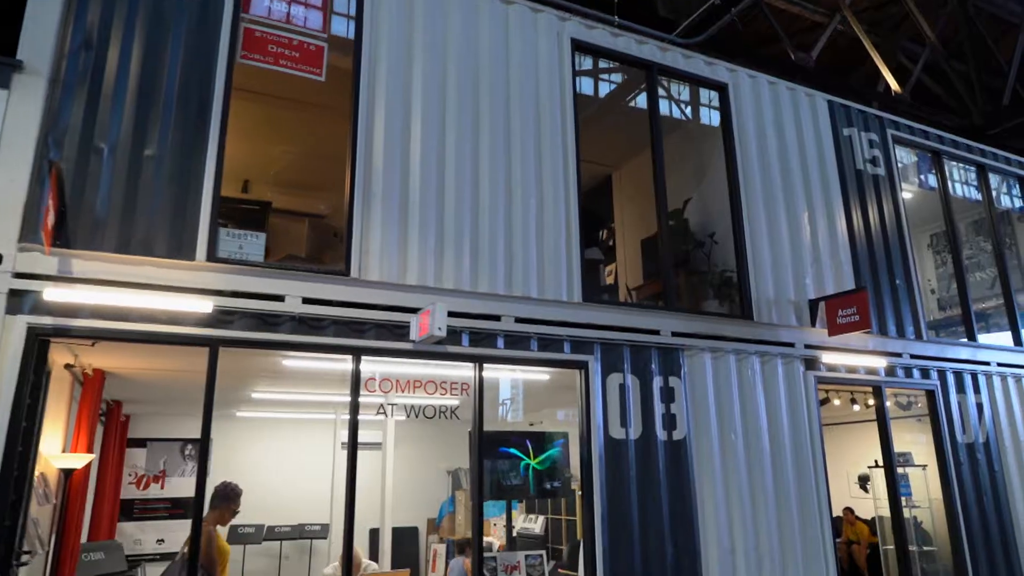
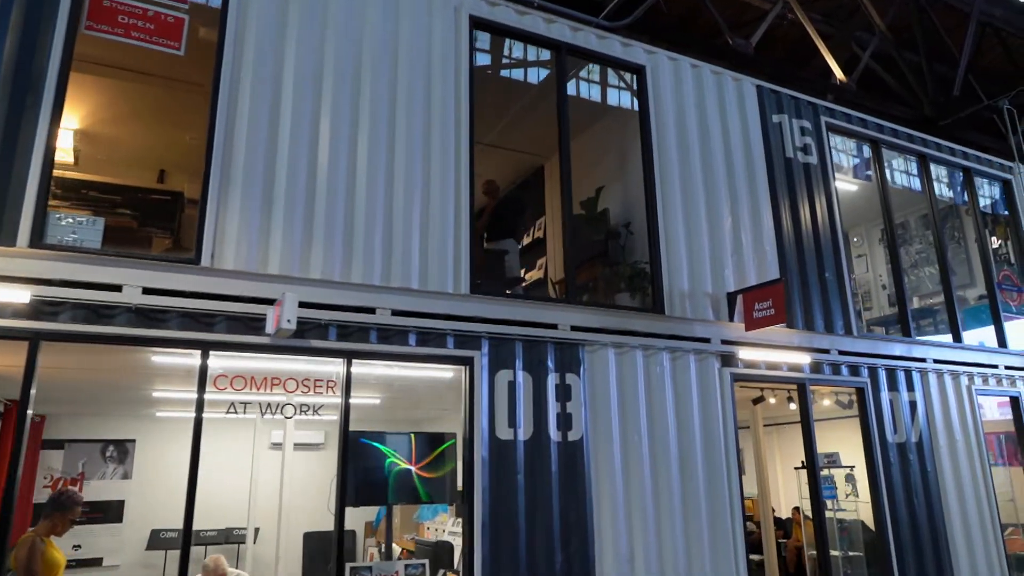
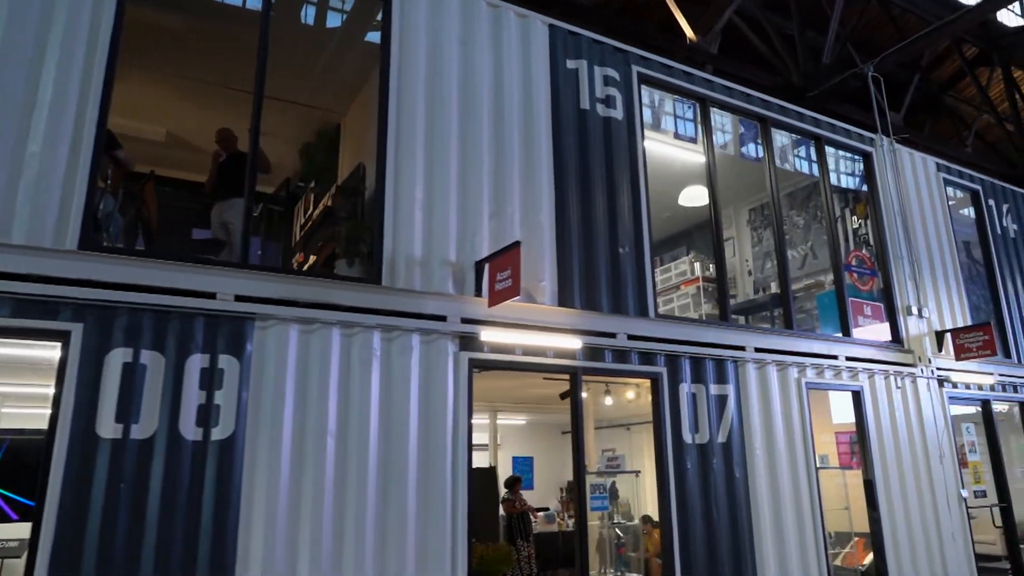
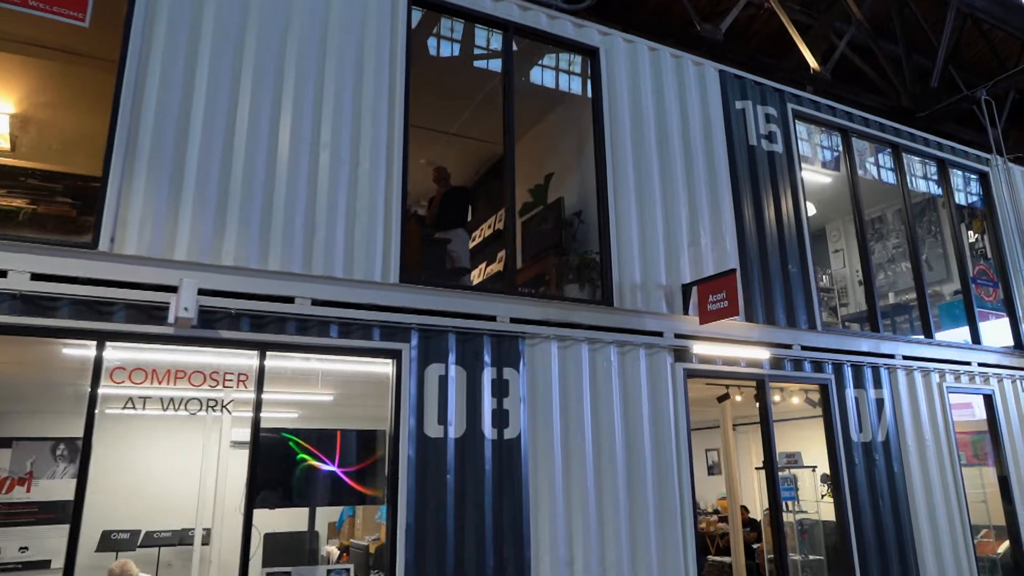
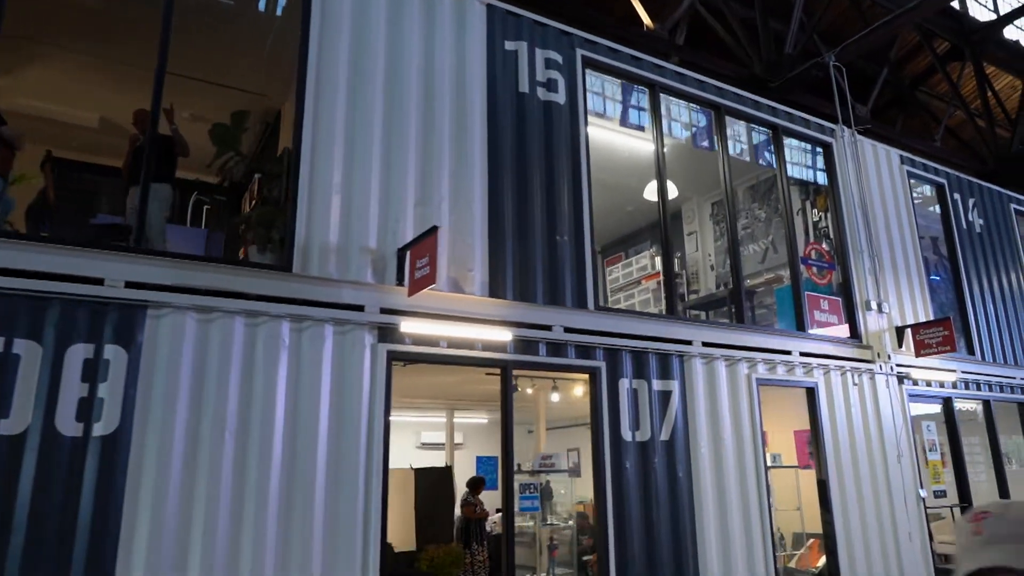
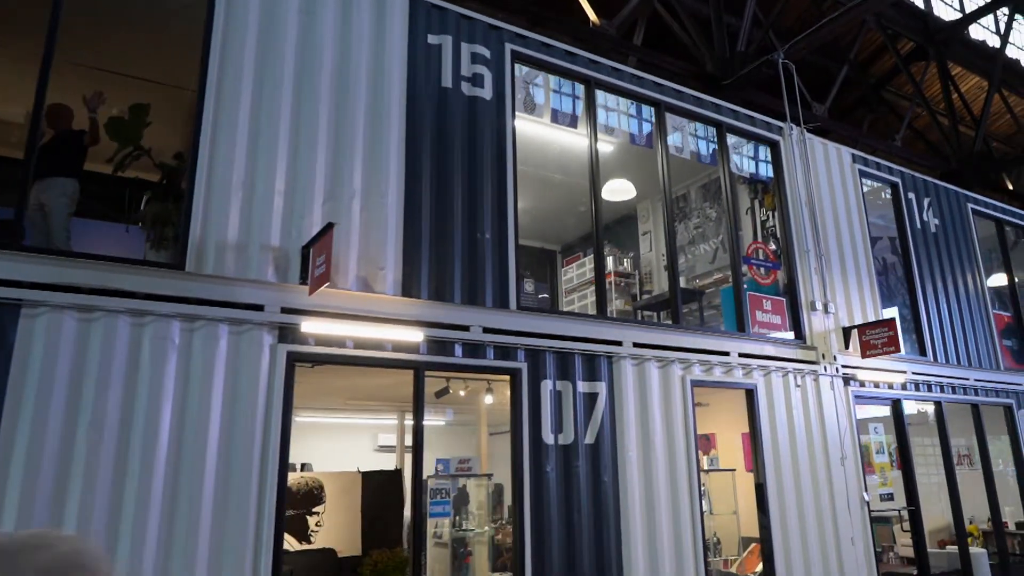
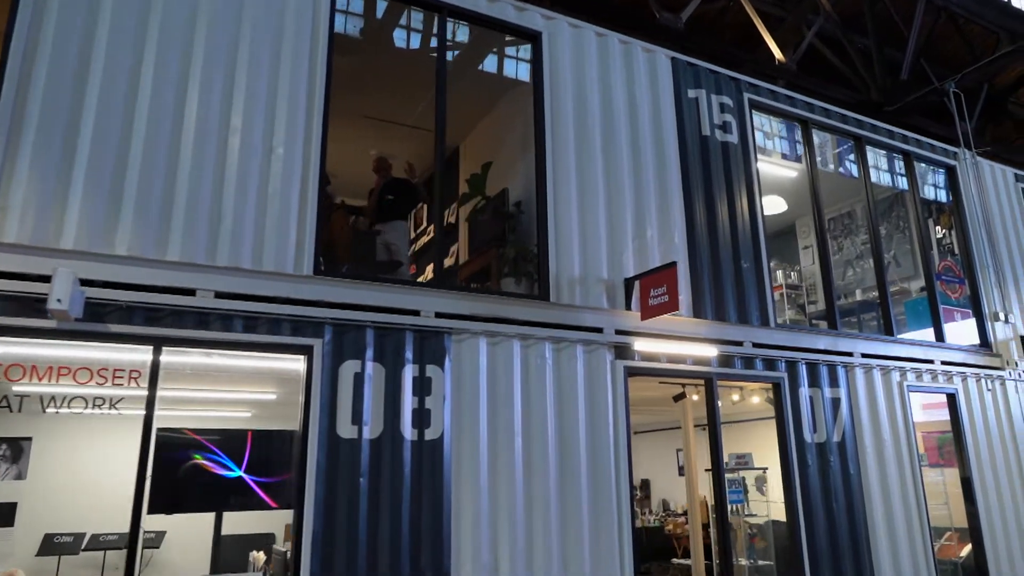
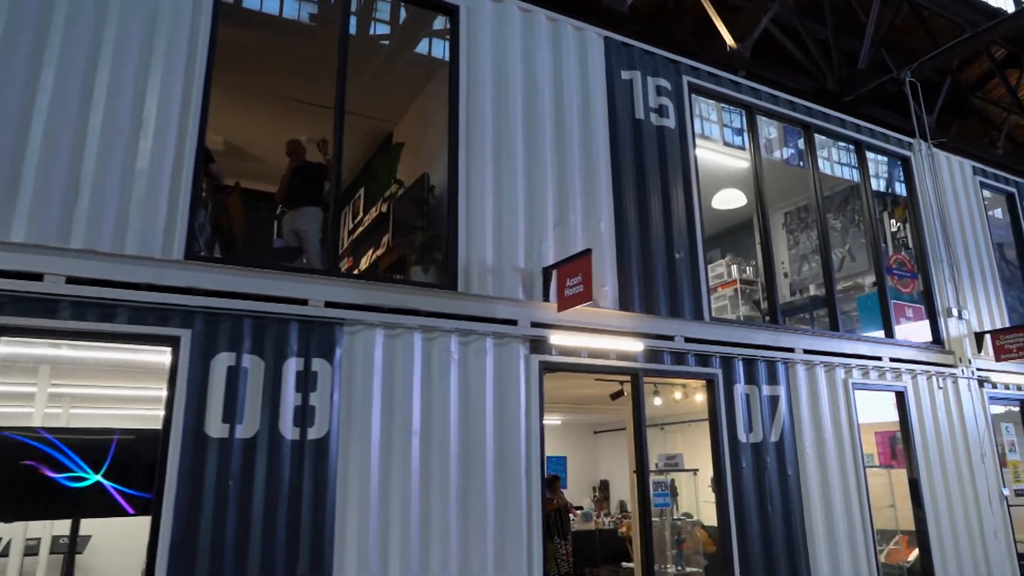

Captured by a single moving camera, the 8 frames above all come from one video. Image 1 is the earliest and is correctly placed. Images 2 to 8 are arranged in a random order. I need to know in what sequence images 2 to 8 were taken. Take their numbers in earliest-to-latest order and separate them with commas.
2, 4, 7, 8, 3, 5, 6
